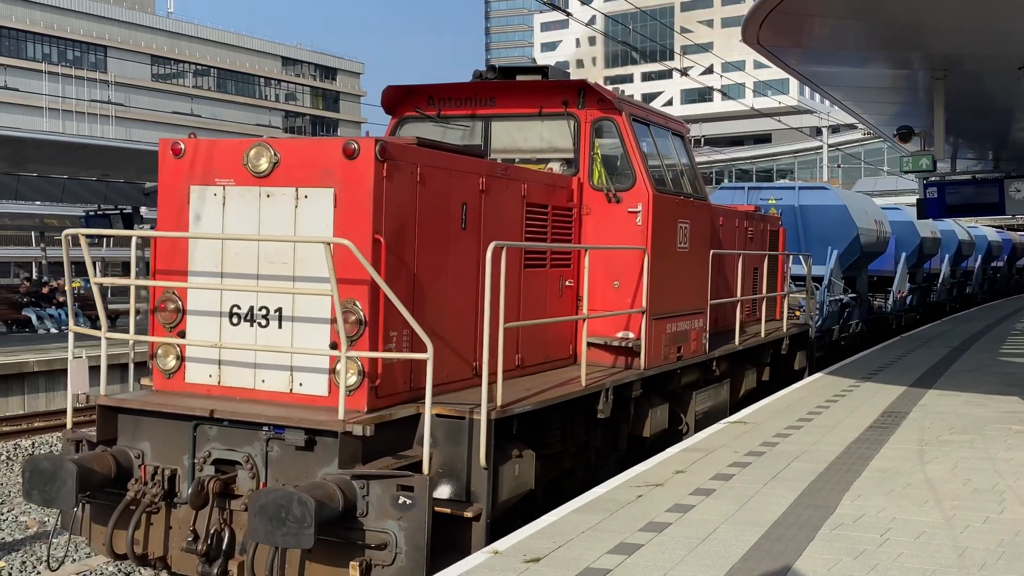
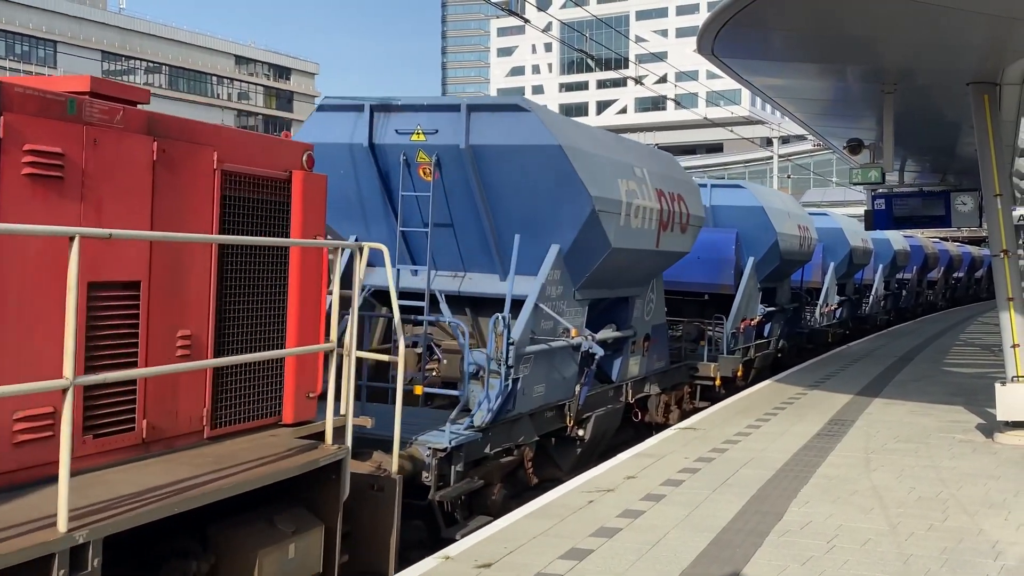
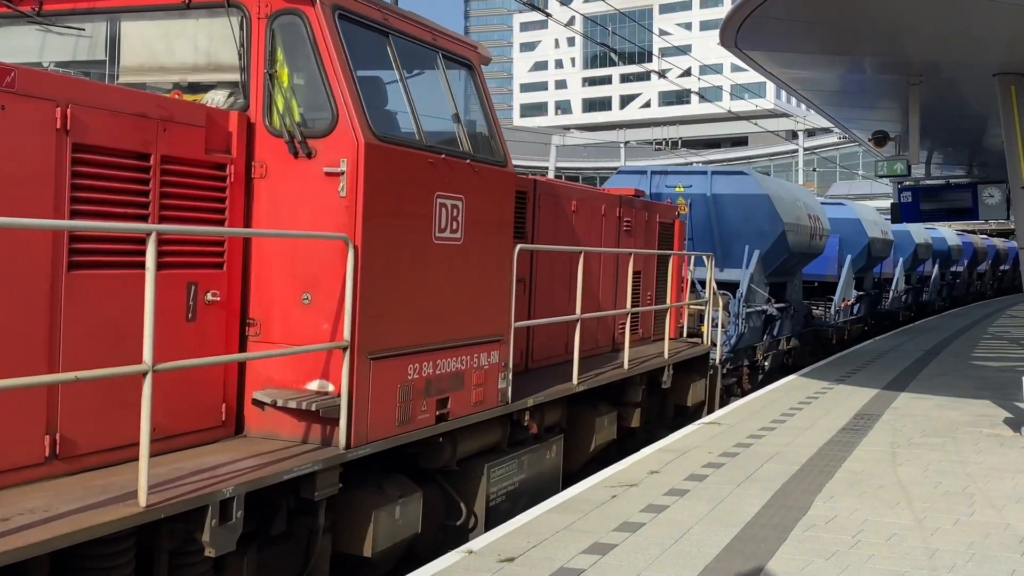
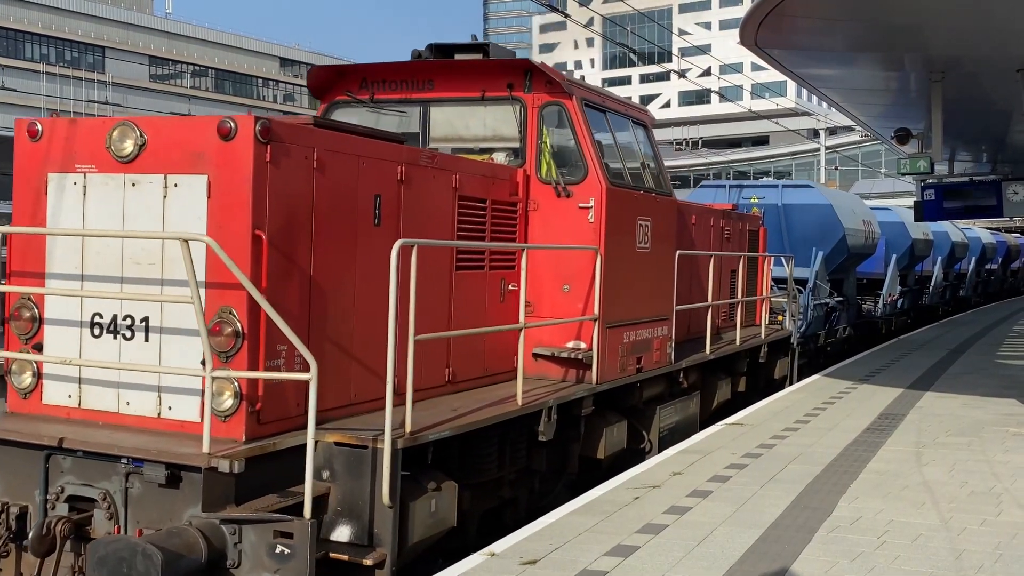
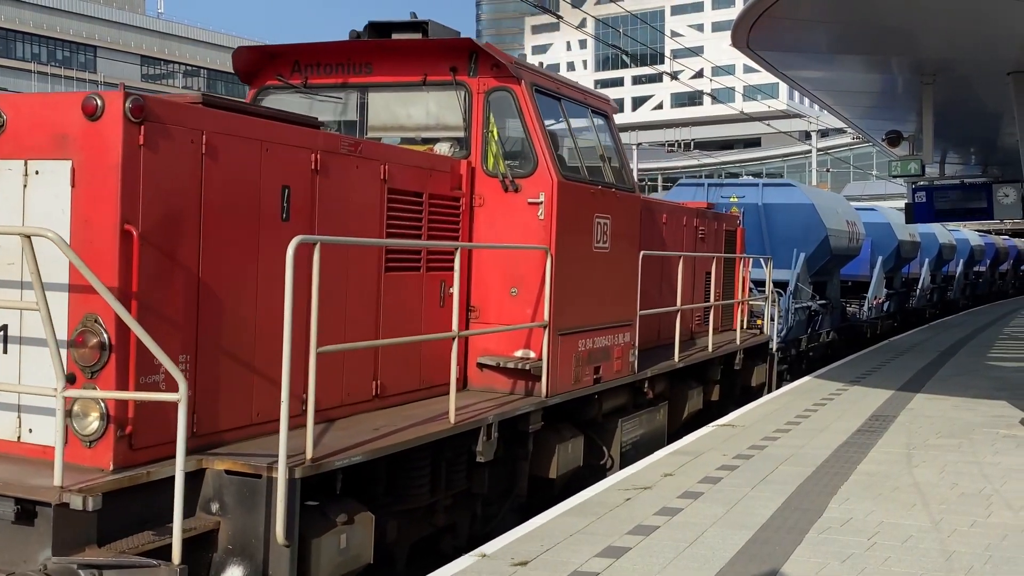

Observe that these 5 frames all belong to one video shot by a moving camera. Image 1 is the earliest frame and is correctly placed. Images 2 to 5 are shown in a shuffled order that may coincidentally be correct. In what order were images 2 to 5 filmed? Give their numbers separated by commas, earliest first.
4, 5, 3, 2
